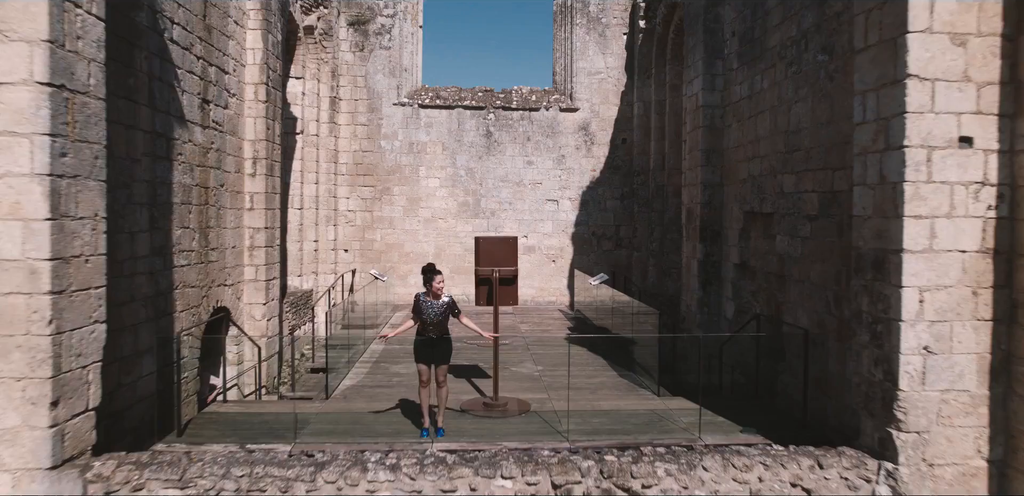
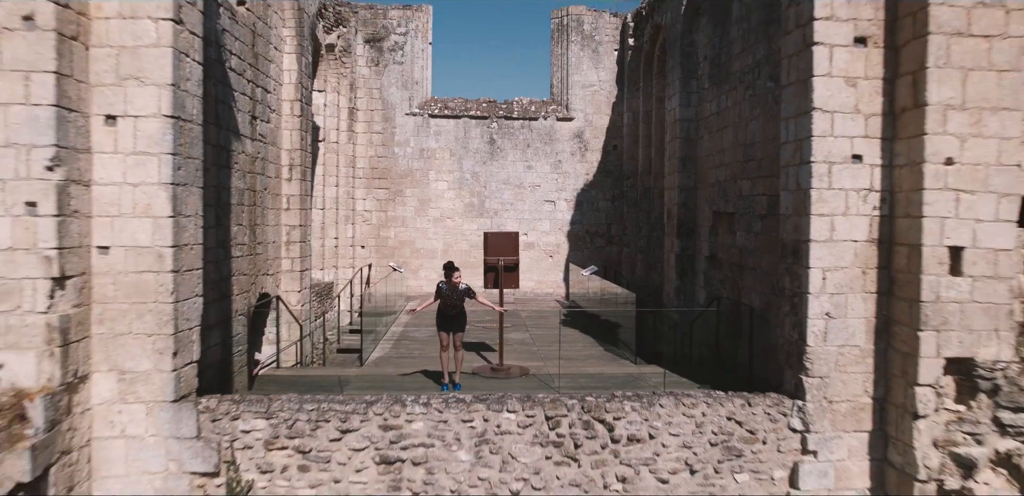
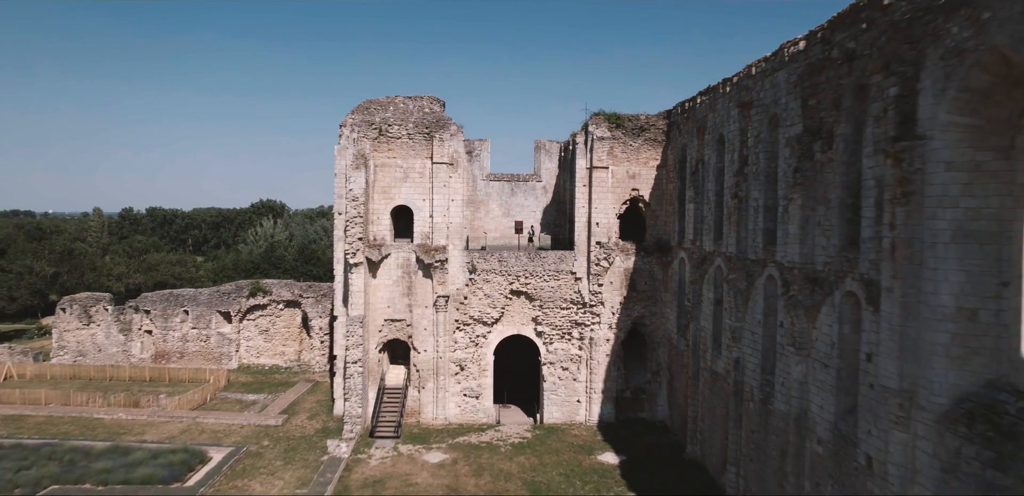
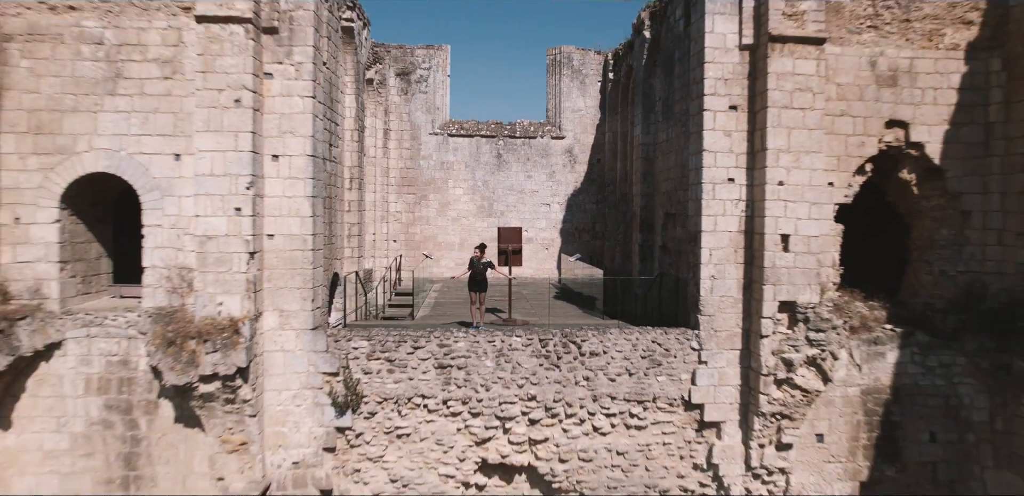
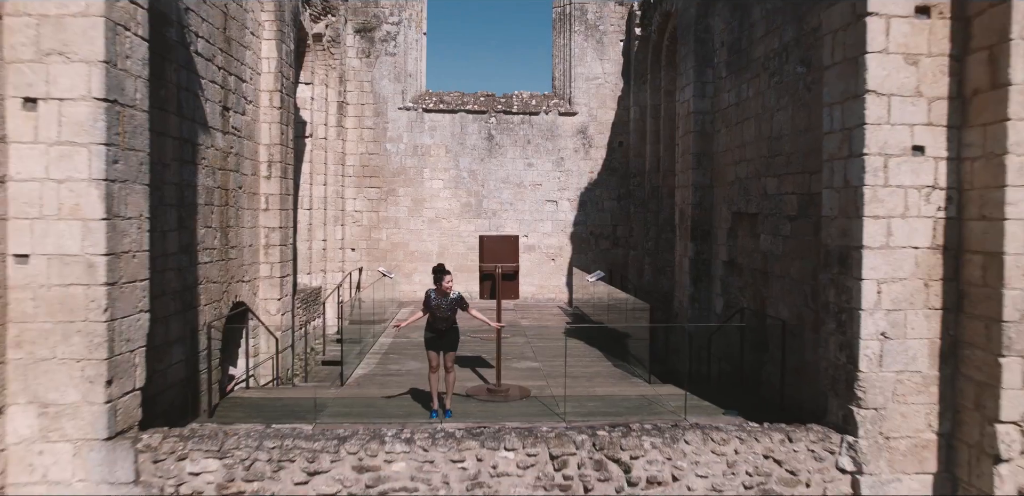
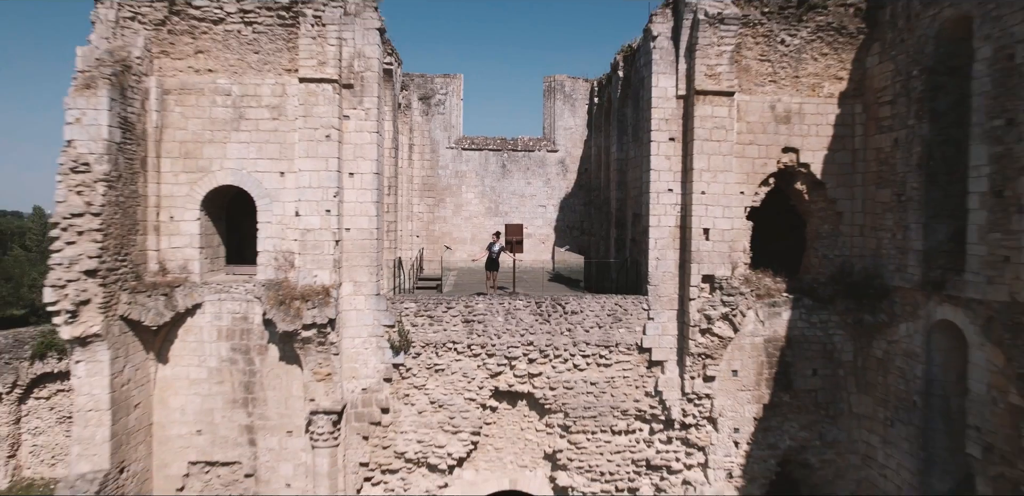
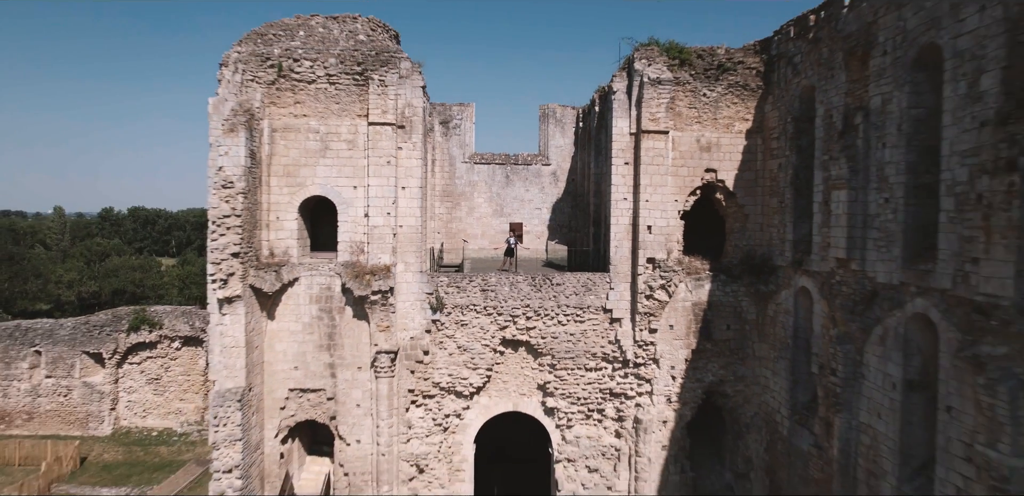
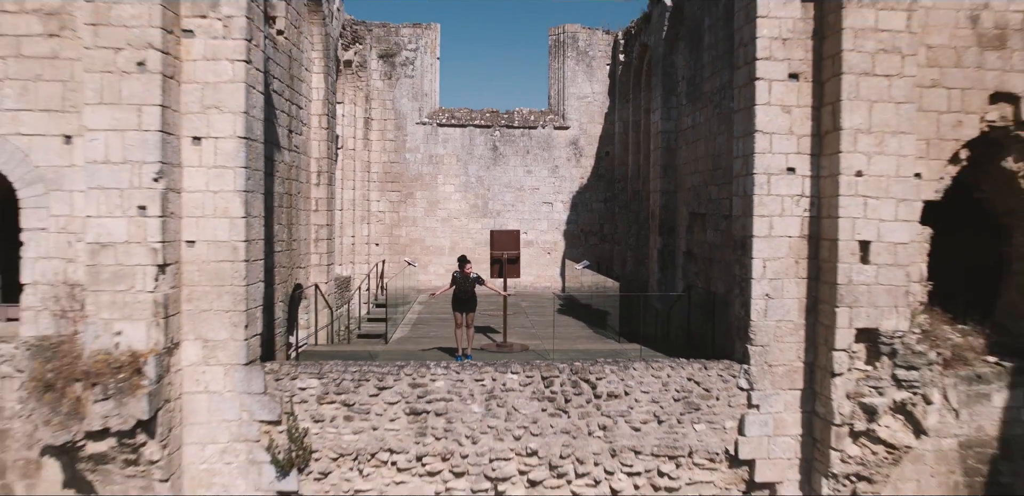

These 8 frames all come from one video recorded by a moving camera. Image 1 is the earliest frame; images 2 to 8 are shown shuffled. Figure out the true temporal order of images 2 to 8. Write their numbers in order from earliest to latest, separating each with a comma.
5, 2, 8, 4, 6, 7, 3
